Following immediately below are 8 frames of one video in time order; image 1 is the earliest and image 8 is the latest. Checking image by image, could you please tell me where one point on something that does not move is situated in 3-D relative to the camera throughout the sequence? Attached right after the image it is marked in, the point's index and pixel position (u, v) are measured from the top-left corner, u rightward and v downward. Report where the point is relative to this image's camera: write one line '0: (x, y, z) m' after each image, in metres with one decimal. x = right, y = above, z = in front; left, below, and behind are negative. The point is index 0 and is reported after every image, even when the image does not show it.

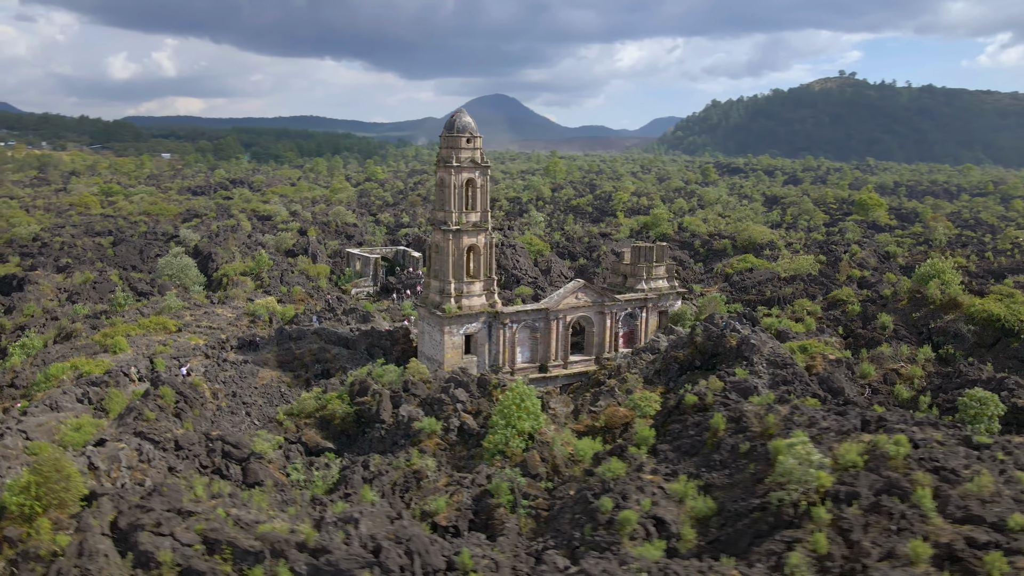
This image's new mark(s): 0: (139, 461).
0: (-9.3, -4.2, +18.1) m
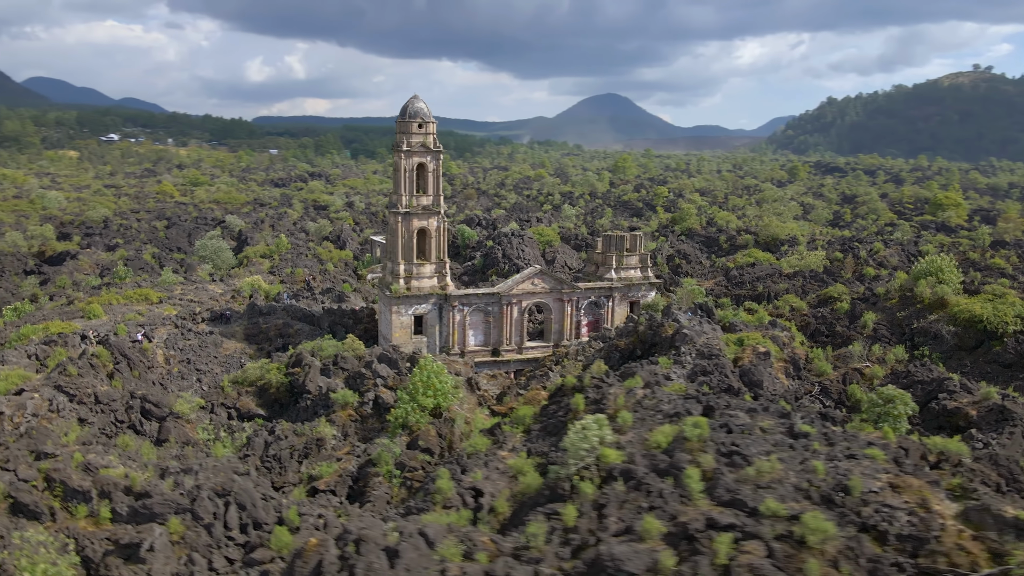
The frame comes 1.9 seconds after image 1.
0: (-12.5, -3.2, +19.9) m
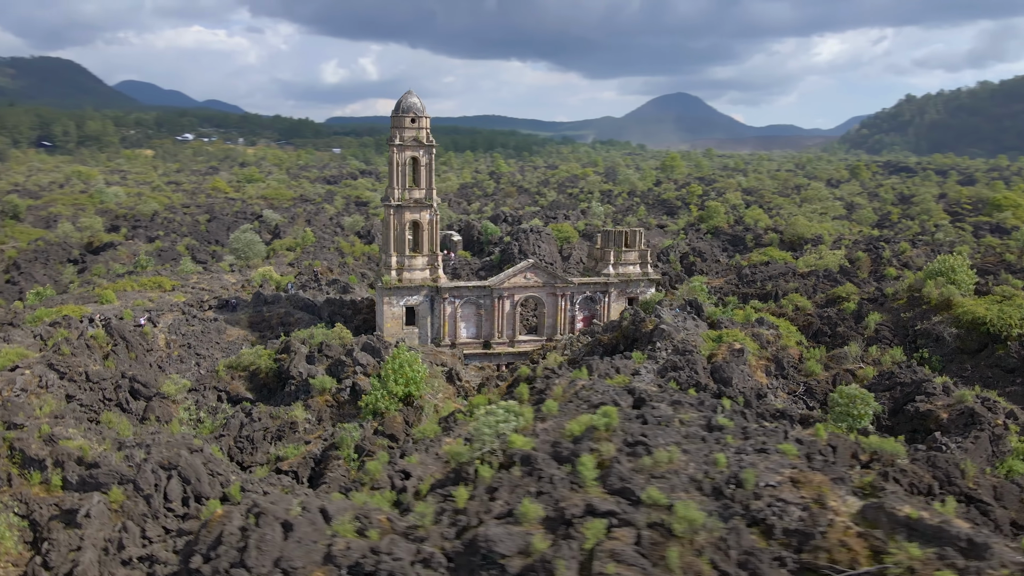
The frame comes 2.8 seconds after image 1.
0: (-13.6, -2.8, +21.2) m
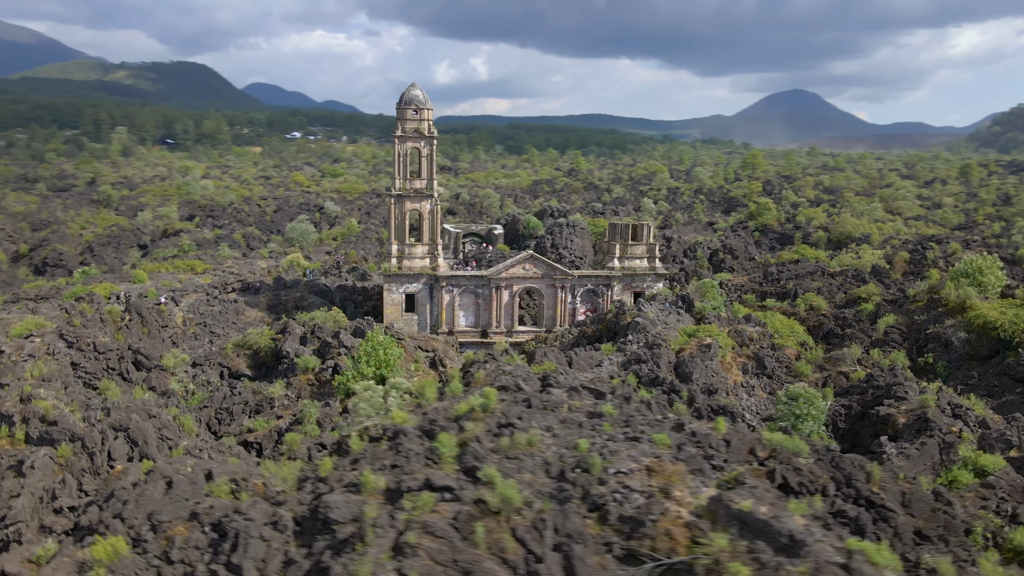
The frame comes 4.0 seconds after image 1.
0: (-14.7, -2.0, +23.3) m
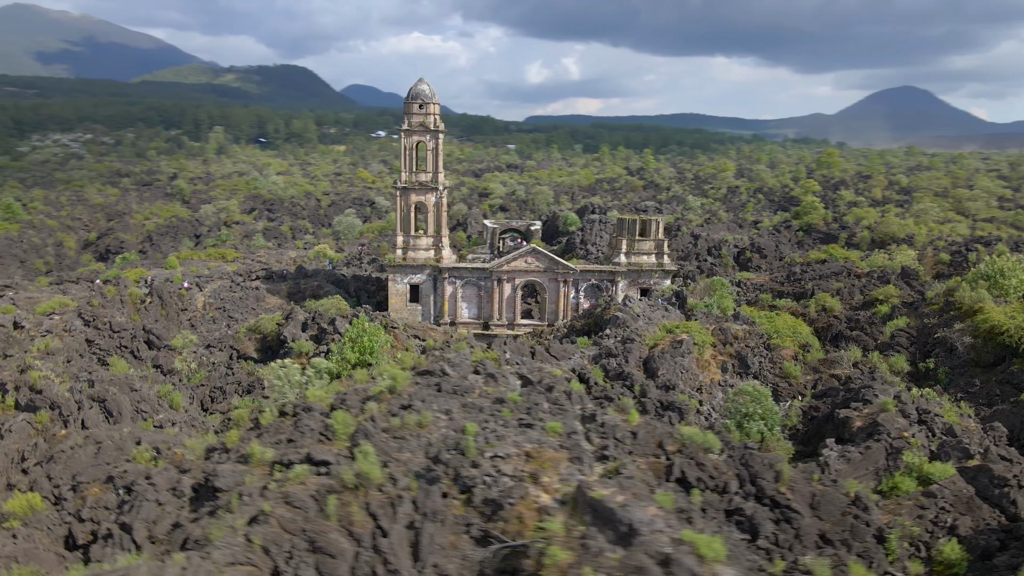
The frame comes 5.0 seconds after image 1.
0: (-15.3, -1.4, +25.2) m
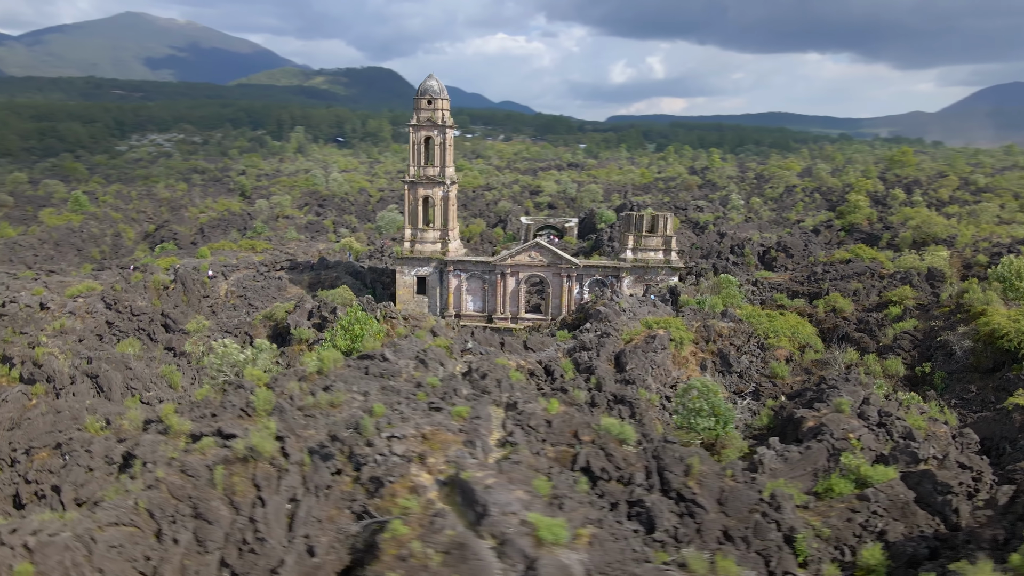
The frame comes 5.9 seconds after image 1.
0: (-15.6, -0.8, +26.9) m
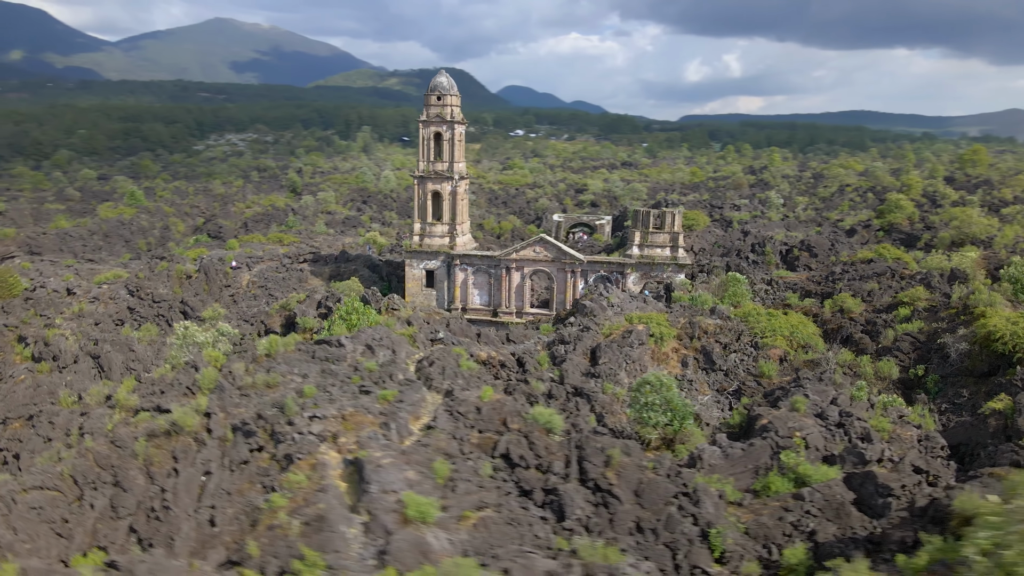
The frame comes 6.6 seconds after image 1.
0: (-15.6, -0.4, +28.5) m
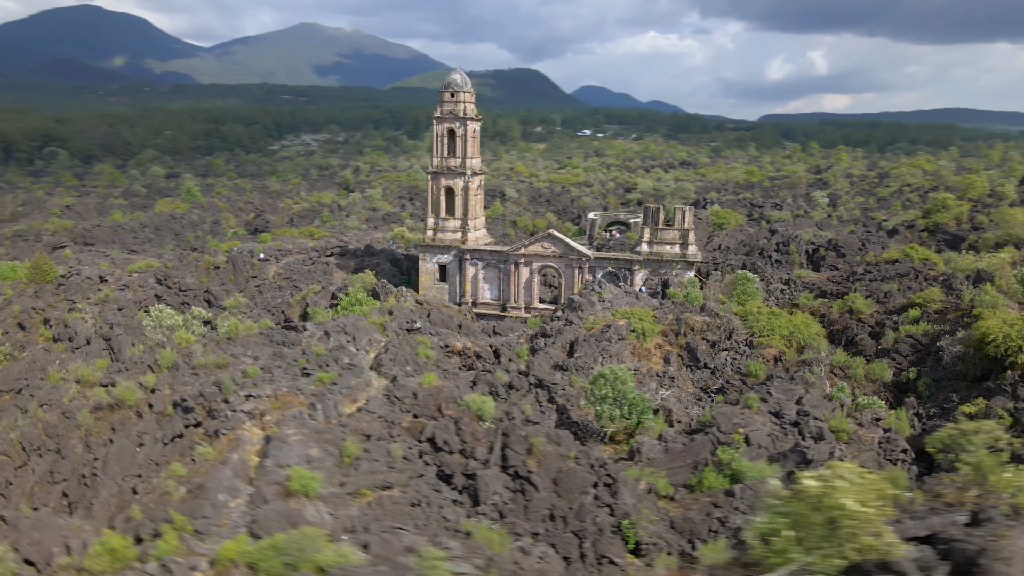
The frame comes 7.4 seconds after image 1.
0: (-15.3, +0.1, +30.1) m
